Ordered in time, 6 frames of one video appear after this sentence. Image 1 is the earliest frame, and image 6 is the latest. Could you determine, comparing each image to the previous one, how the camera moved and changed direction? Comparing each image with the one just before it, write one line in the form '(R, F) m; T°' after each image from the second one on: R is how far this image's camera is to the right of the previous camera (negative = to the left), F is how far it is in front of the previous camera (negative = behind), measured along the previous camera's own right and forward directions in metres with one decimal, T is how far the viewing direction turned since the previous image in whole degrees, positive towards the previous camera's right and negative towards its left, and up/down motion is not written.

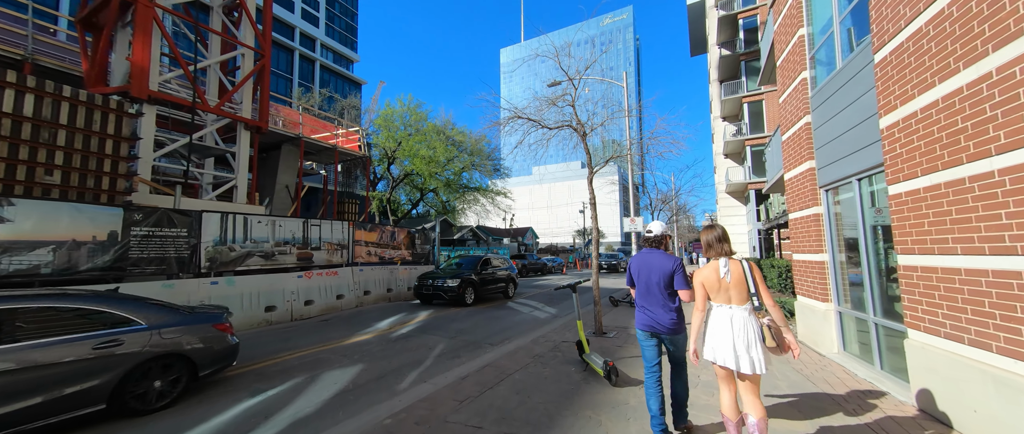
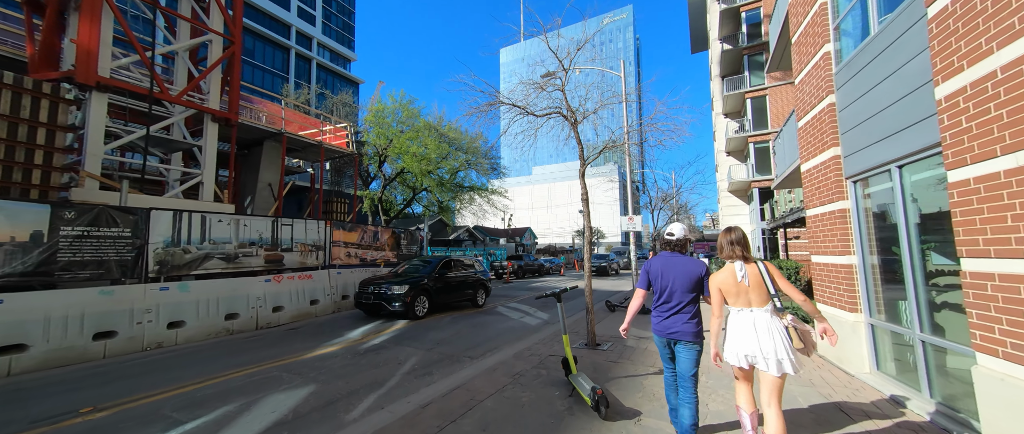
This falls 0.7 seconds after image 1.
(+0.3, +0.7) m; 0°
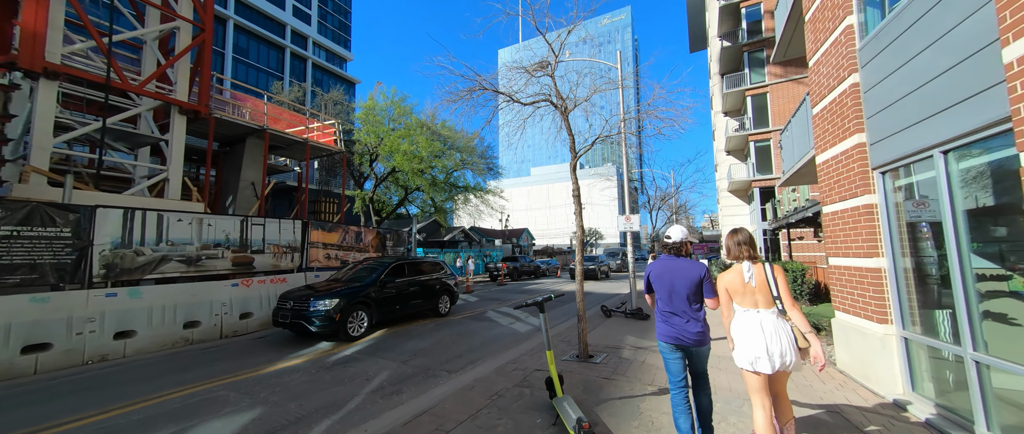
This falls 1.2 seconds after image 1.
(+0.2, +0.6) m; 0°
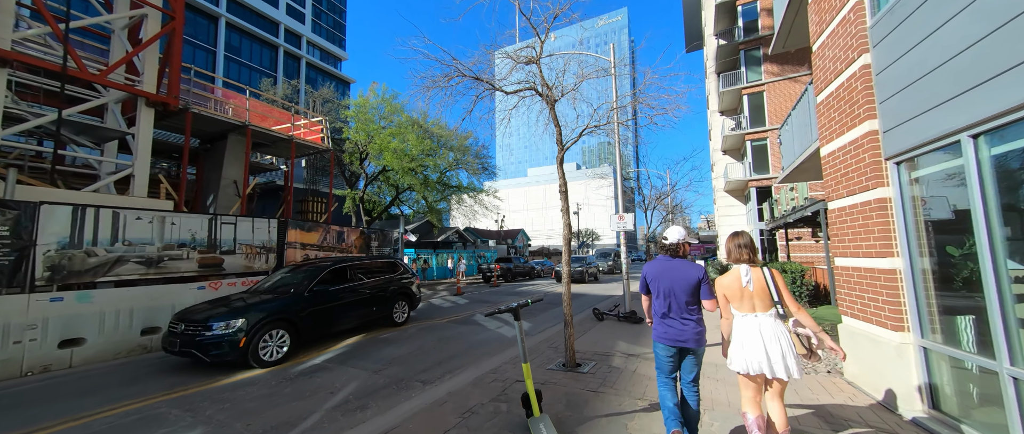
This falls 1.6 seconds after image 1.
(+0.2, +0.4) m; 0°
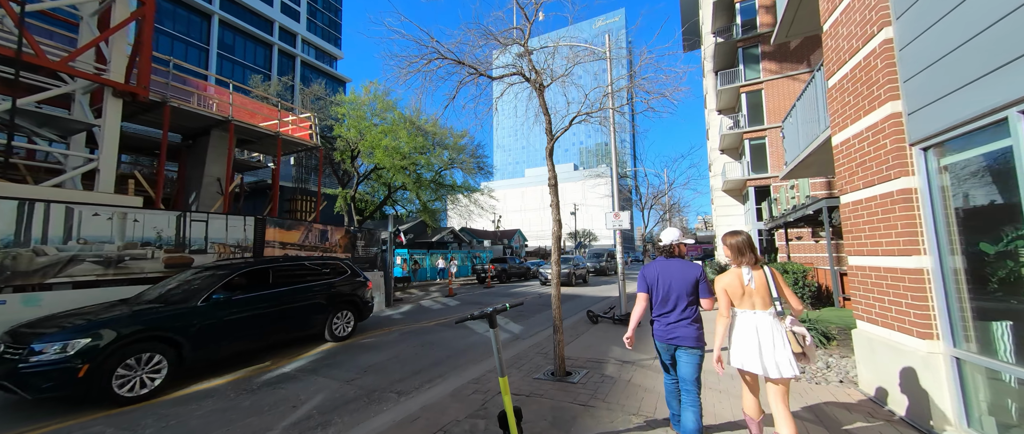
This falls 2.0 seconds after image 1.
(+0.2, +0.4) m; 0°
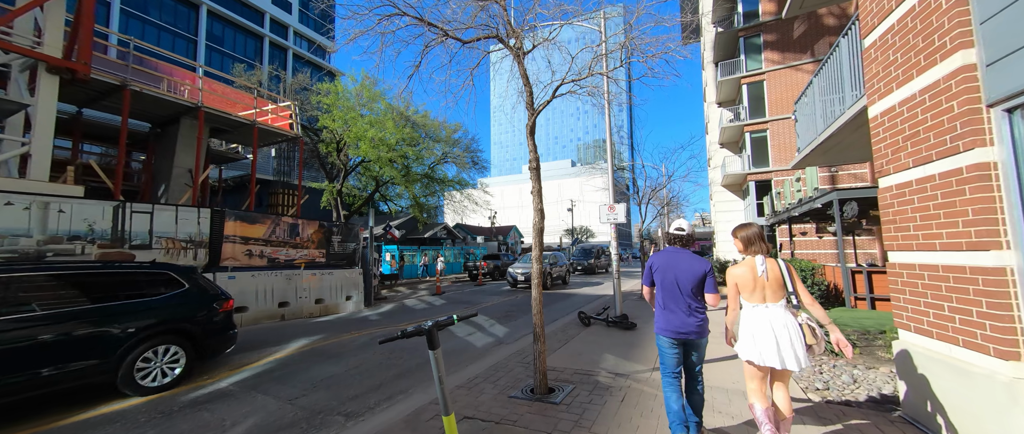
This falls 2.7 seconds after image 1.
(+0.3, +0.7) m; 0°
